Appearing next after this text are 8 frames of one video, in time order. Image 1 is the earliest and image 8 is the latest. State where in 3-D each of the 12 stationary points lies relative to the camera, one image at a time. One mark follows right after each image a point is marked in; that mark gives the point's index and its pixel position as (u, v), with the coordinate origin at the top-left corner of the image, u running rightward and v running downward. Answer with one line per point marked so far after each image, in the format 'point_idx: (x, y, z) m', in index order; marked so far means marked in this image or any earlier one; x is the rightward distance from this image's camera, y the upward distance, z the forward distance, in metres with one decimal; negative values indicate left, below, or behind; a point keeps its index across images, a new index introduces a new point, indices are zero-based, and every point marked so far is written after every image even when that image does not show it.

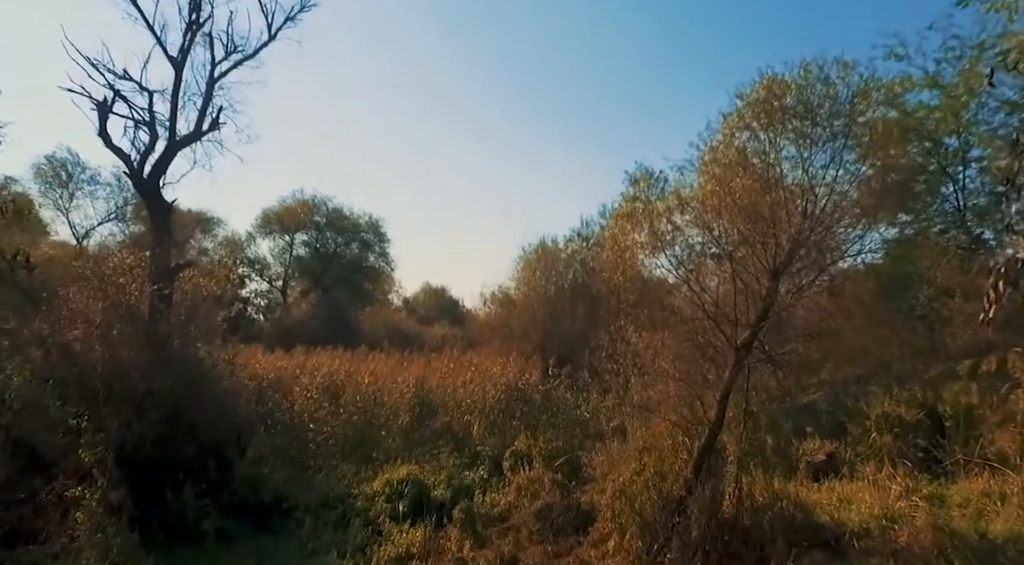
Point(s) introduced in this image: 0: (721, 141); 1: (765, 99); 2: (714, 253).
0: (+2.4, +1.6, +8.2) m
1: (+2.7, +2.0, +7.8) m
2: (+2.3, +0.3, +8.0) m
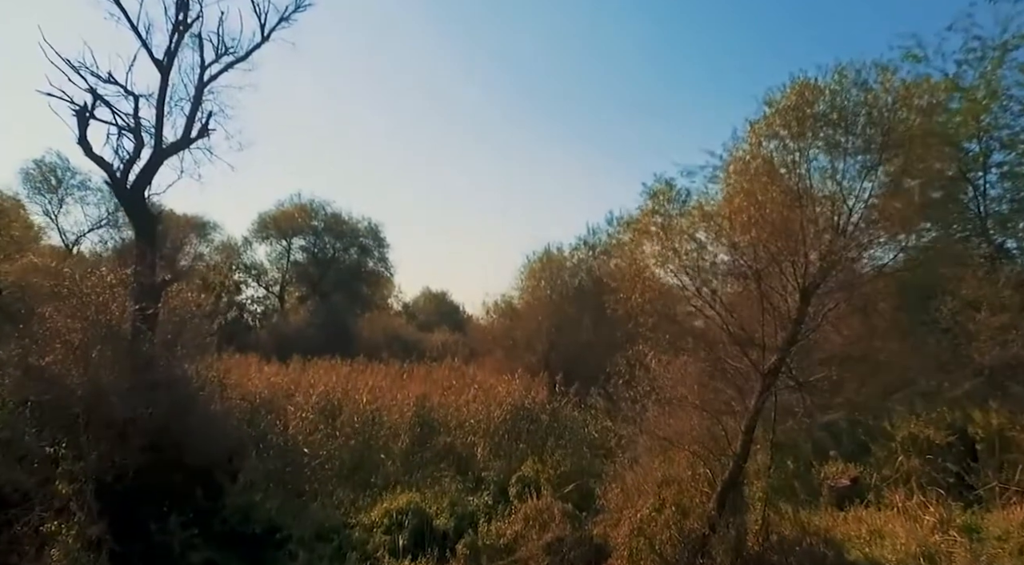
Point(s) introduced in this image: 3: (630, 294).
0: (+2.5, +1.4, +7.6) m
1: (+2.8, +1.8, +7.2) m
2: (+2.3, +0.1, +7.4) m
3: (+1.4, -0.2, +8.4) m
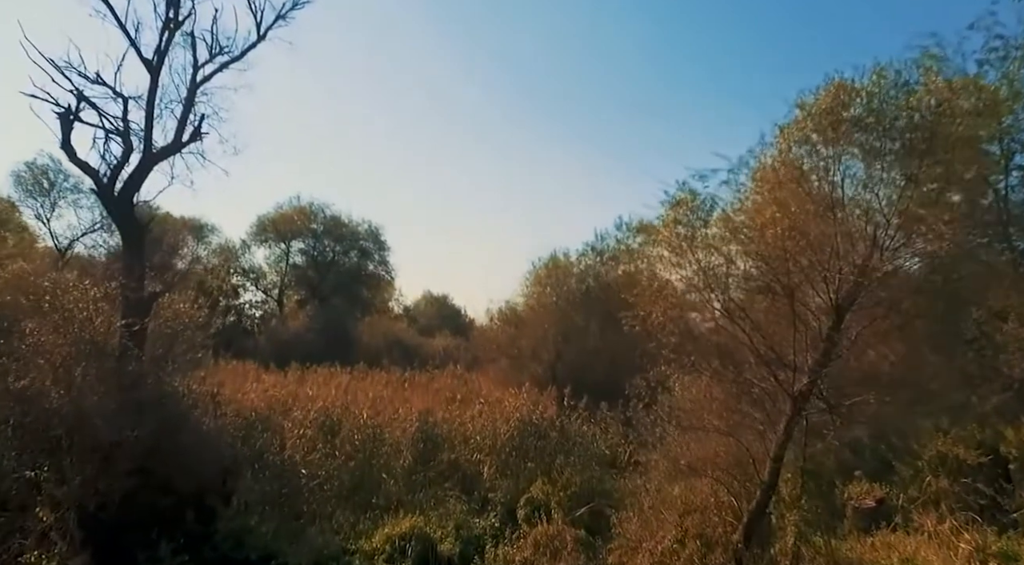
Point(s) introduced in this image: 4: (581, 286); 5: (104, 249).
0: (+2.6, +1.2, +7.1) m
1: (+3.0, +1.6, +6.7) m
2: (+2.5, 0.0, +6.9) m
3: (+1.5, -0.3, +7.9) m
4: (+1.5, -0.1, +16.0) m
5: (-9.8, +0.8, +17.3) m
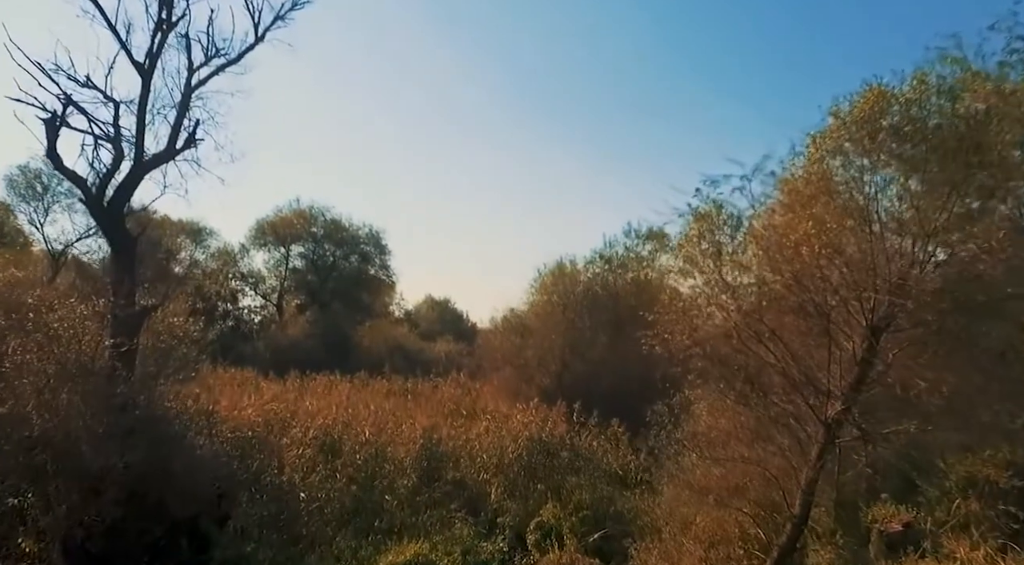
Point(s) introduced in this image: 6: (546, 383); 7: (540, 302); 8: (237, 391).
0: (+2.7, +1.1, +6.6) m
1: (+3.1, +1.5, +6.3) m
2: (+2.6, -0.2, +6.4) m
3: (+1.7, -0.5, +7.4) m
4: (+1.6, -0.3, +15.6) m
5: (-9.7, +0.6, +16.9) m
6: (+0.7, -2.2, +15.6) m
7: (+0.6, -0.4, +16.1) m
8: (-5.6, -2.2, +14.6) m
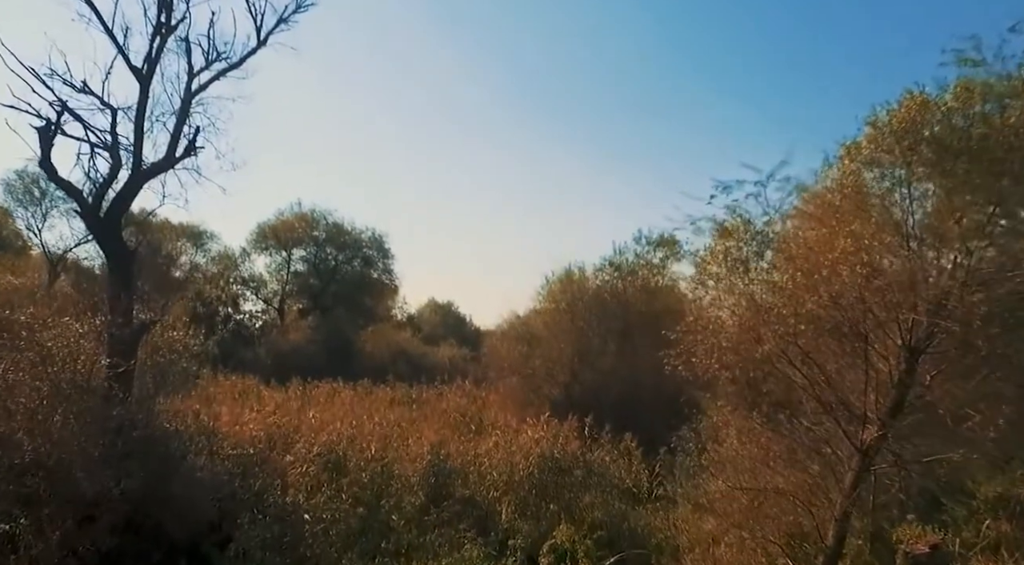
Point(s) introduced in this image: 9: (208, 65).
0: (+2.9, +0.9, +6.3) m
1: (+3.2, +1.3, +5.9) m
2: (+2.7, -0.4, +6.1) m
3: (+1.8, -0.7, +7.1) m
4: (+1.8, -0.5, +15.2) m
5: (-9.6, +0.5, +16.6) m
6: (+0.9, -2.4, +15.3) m
7: (+0.8, -0.6, +15.8) m
8: (-5.5, -2.4, +14.3) m
9: (-4.2, +3.0, +9.8) m
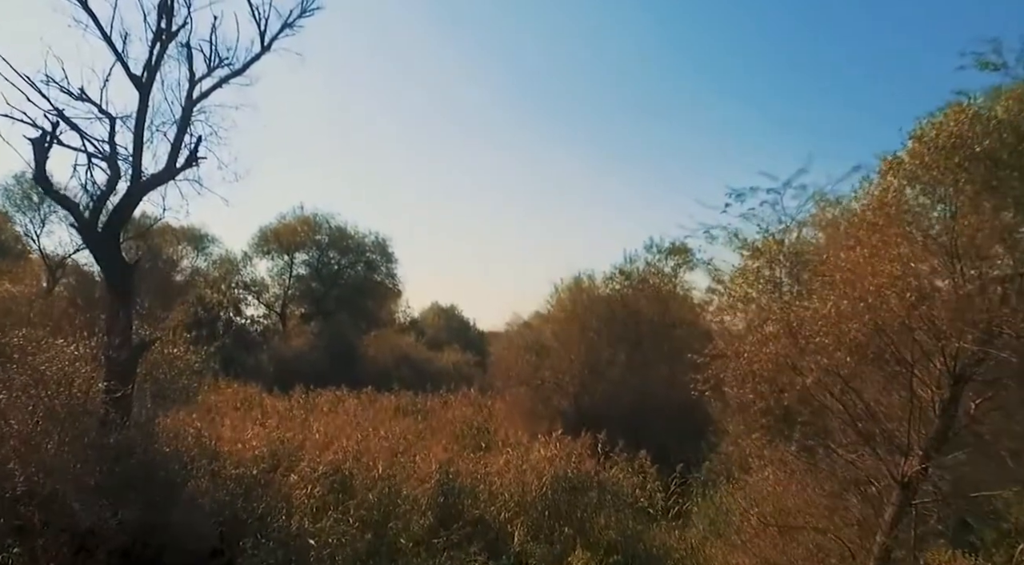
0: (+3.0, +0.7, +5.9) m
1: (+3.4, +1.1, +5.6) m
2: (+2.9, -0.6, +5.7) m
3: (+2.0, -0.9, +6.7) m
4: (+2.0, -0.7, +14.9) m
5: (-9.4, +0.3, +16.2) m
6: (+1.1, -2.6, +14.9) m
7: (+1.0, -0.8, +15.4) m
8: (-5.3, -2.6, +14.0) m
9: (-4.0, +2.8, +9.5) m
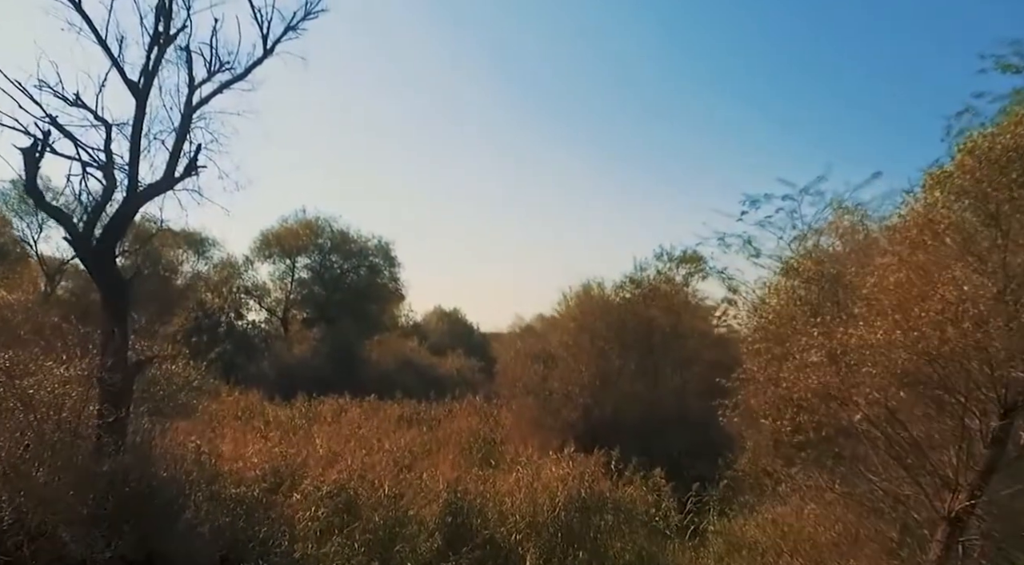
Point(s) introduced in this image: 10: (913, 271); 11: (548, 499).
0: (+3.2, +0.5, +5.5) m
1: (+3.5, +0.9, +5.2) m
2: (+3.0, -0.7, +5.4) m
3: (+2.1, -1.0, +6.4) m
4: (+2.1, -0.8, +14.5) m
5: (-9.2, +0.1, +15.9) m
6: (+1.2, -2.7, +14.6) m
7: (+1.1, -1.0, +15.0) m
8: (-5.1, -2.8, +13.6) m
9: (-3.8, +2.6, +9.1) m
10: (+3.0, +0.1, +5.5) m
11: (+0.5, -3.0, +9.9) m
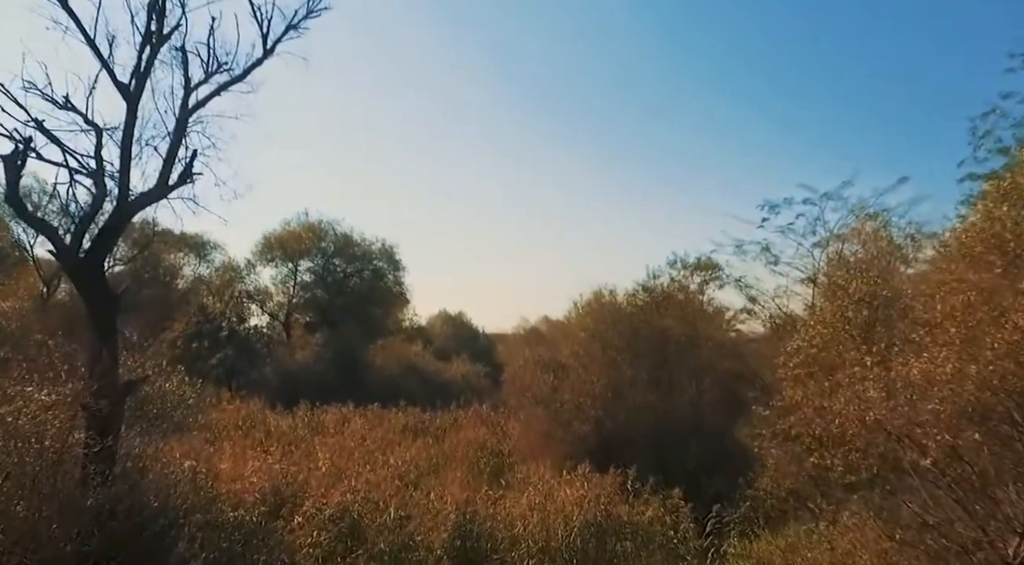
0: (+3.3, +0.4, +5.0) m
1: (+3.7, +0.8, +4.7) m
2: (+3.2, -0.9, +4.9) m
3: (+2.3, -1.2, +5.9) m
4: (+2.3, -1.0, +14.0) m
5: (-9.0, 0.0, +15.4) m
6: (+1.4, -2.9, +14.1) m
7: (+1.3, -1.1, +14.5) m
8: (-4.9, -2.9, +13.1) m
9: (-3.7, +2.5, +8.7) m
10: (+3.1, 0.0, +5.0) m
11: (+0.7, -3.1, +9.4) m
